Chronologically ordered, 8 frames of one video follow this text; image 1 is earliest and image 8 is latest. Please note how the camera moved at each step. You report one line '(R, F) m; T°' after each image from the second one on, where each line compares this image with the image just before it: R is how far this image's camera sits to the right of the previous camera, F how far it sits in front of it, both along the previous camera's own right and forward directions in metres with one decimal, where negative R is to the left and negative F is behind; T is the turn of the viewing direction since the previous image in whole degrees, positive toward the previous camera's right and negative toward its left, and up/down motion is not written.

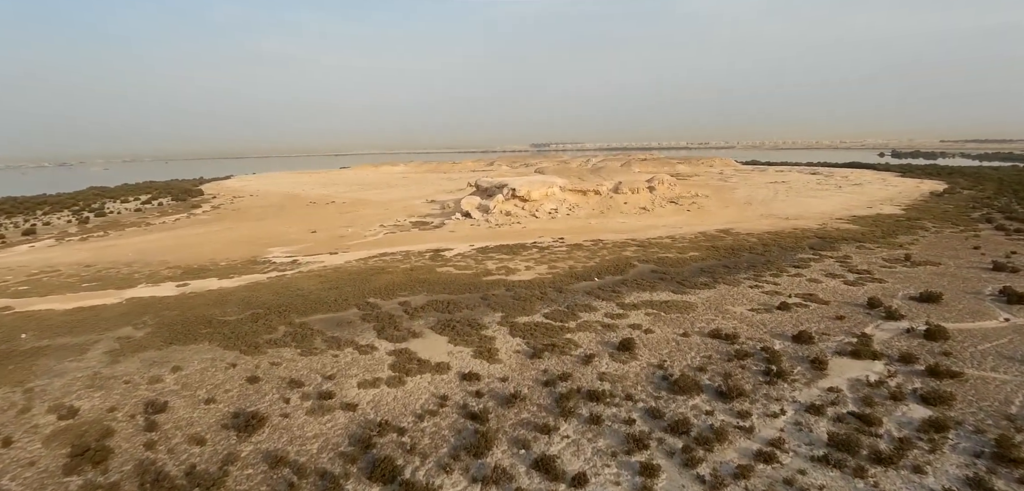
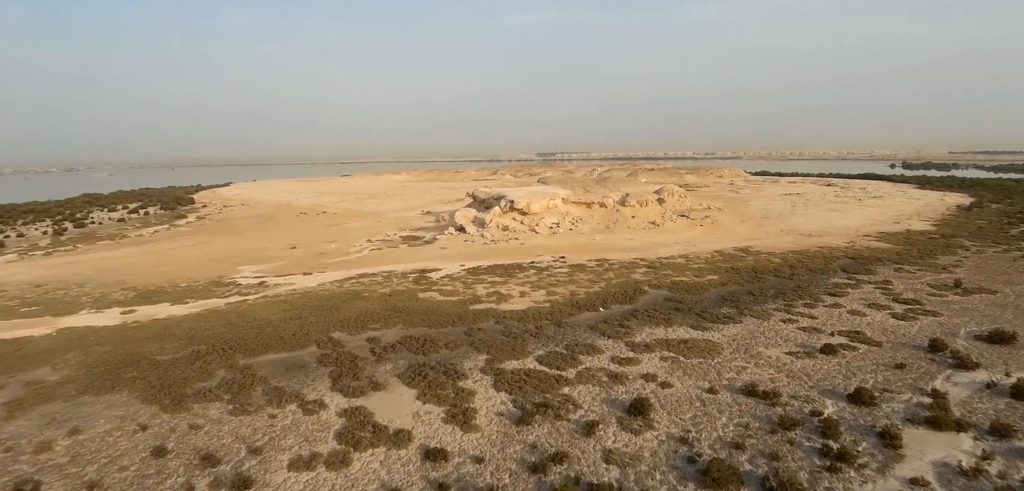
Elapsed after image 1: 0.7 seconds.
(+0.3, +1.5) m; -1°
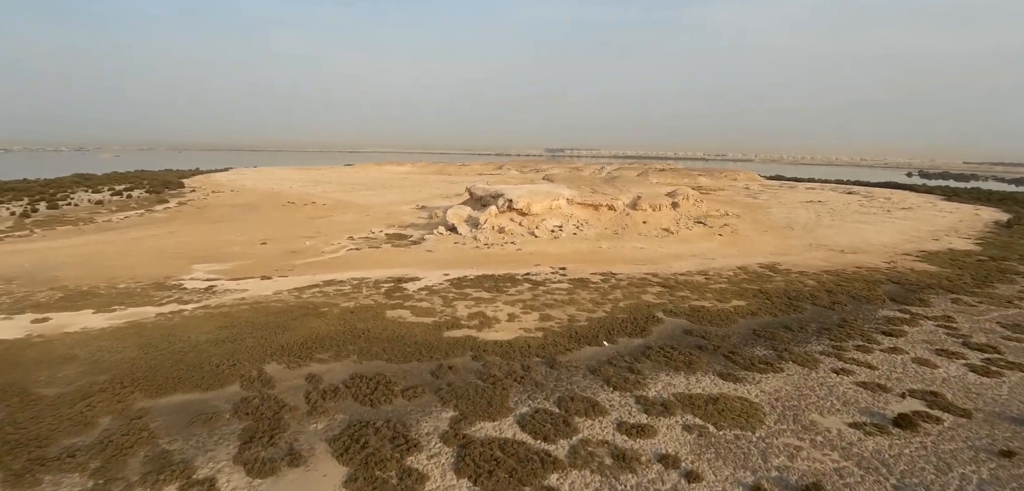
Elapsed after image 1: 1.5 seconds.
(+0.3, +1.8) m; -1°
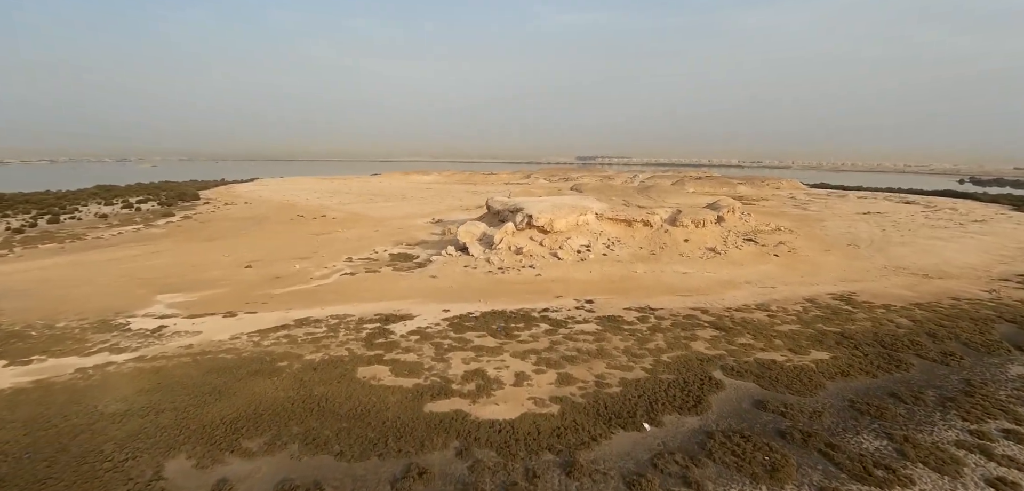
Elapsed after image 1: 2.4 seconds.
(+0.3, +2.1) m; -3°
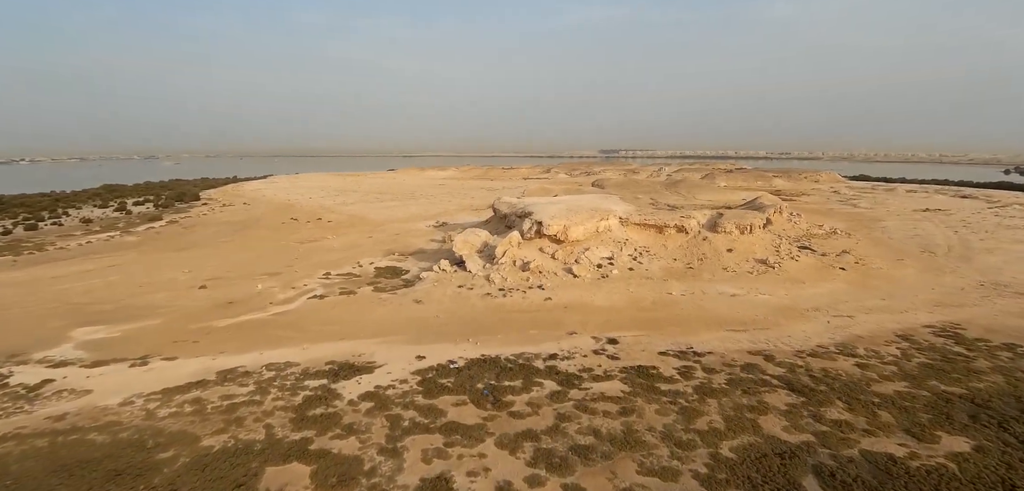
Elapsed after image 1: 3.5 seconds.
(+0.4, +2.3) m; -3°
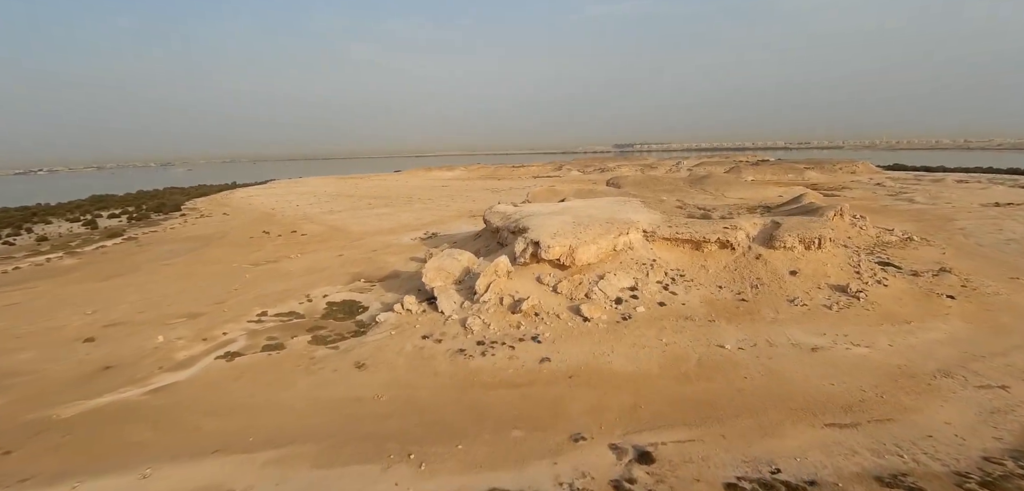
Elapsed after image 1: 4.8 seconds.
(+0.5, +2.9) m; -2°
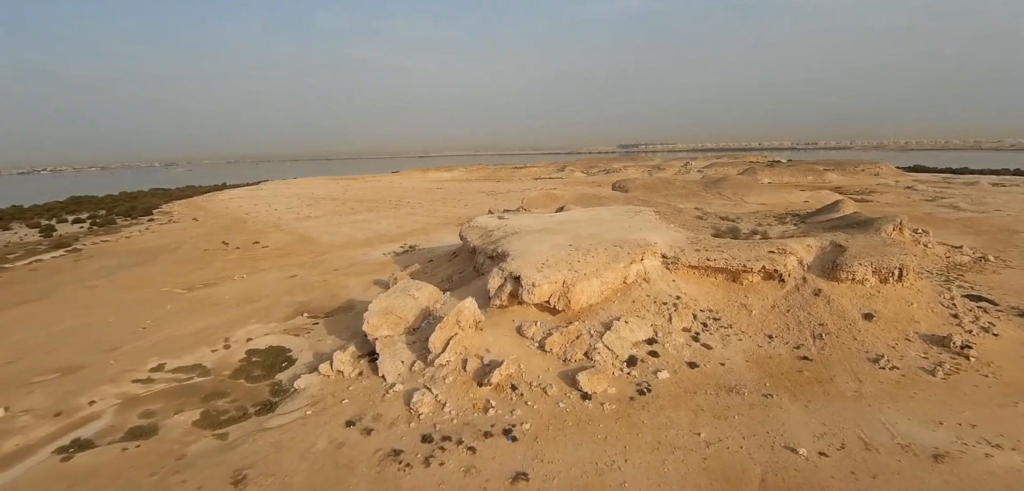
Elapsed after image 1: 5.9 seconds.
(+0.4, +2.3) m; -1°
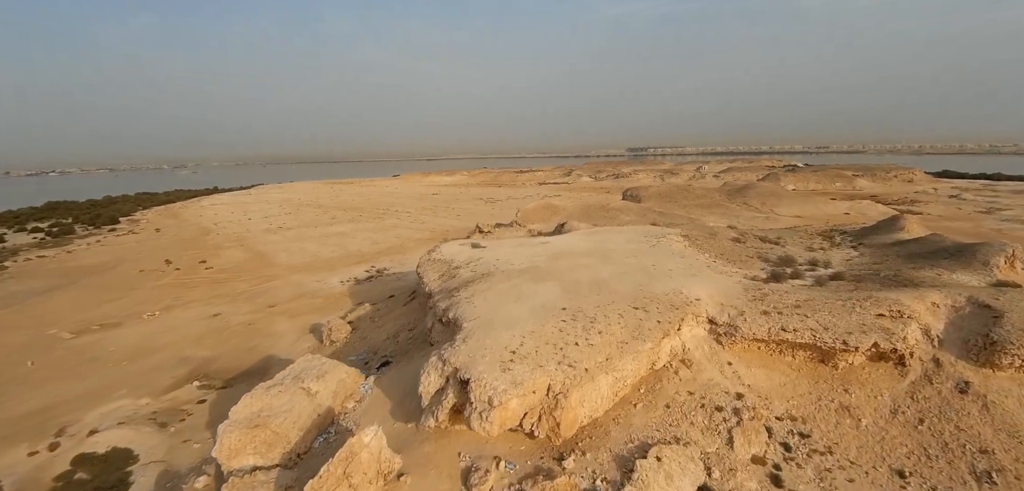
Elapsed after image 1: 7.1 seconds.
(+0.4, +2.6) m; -1°
